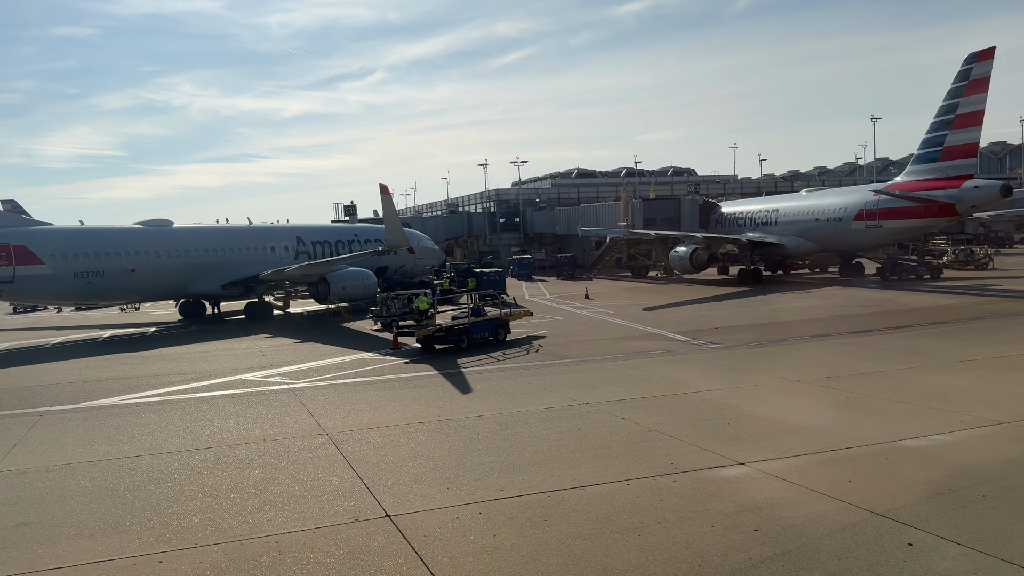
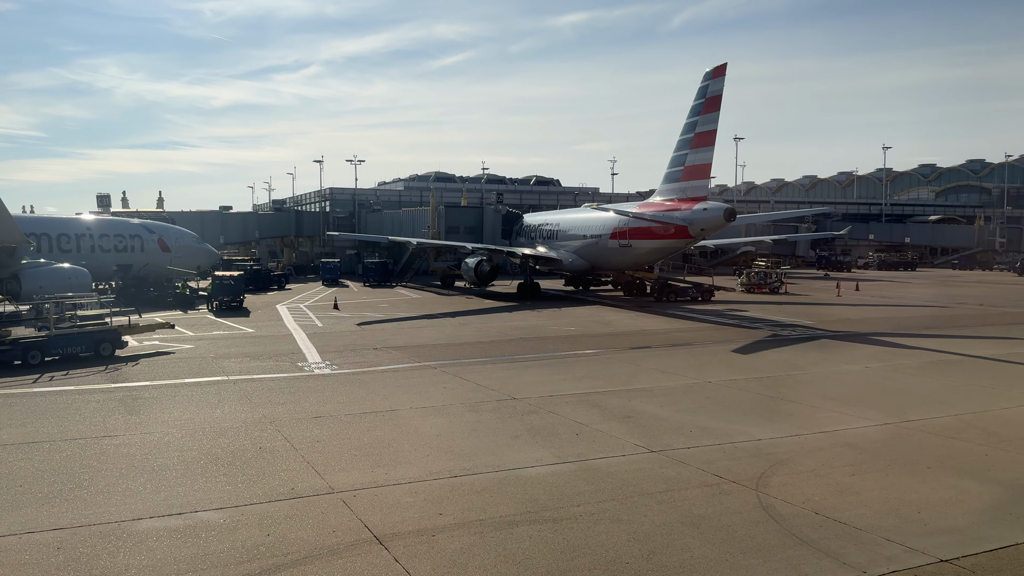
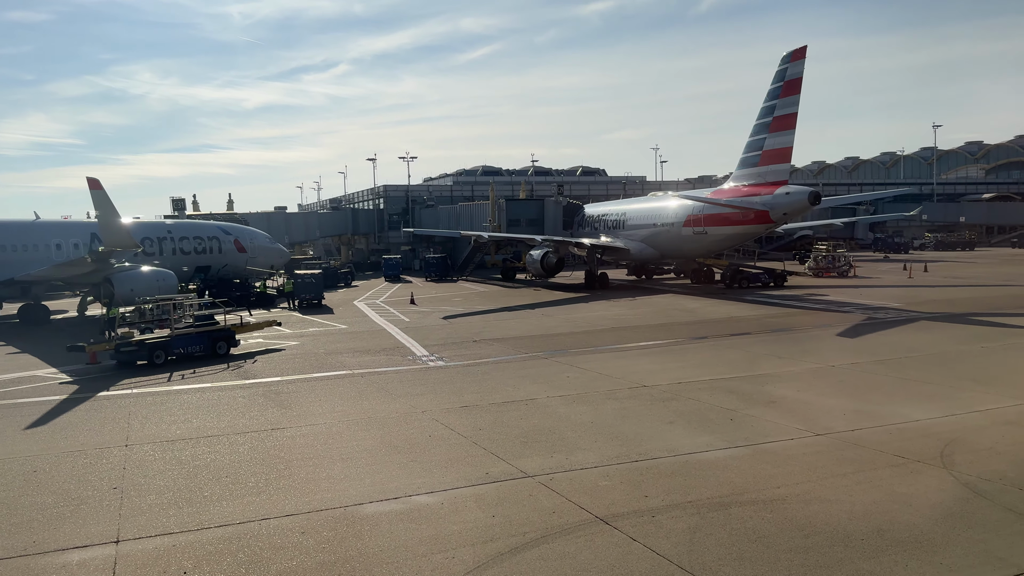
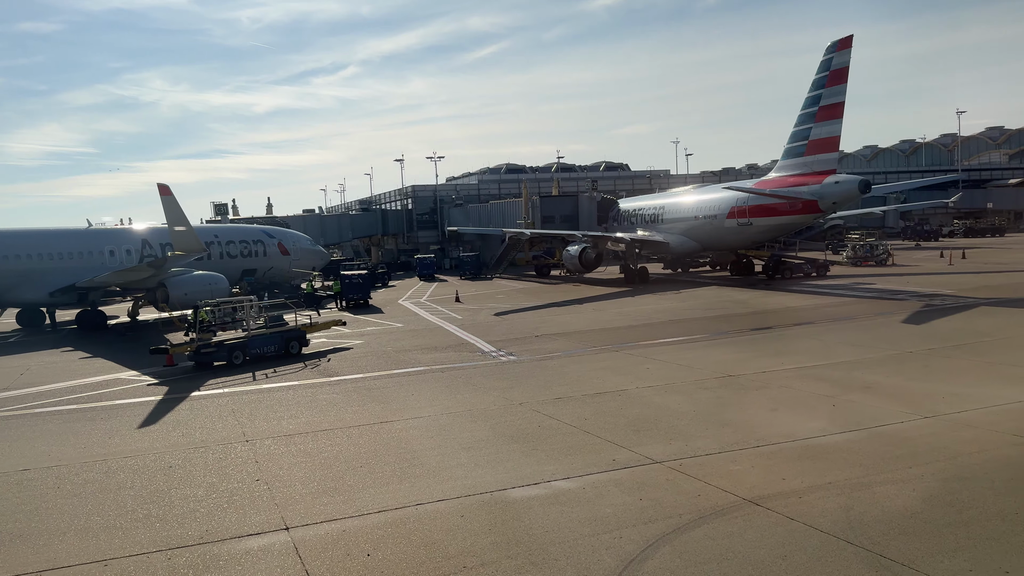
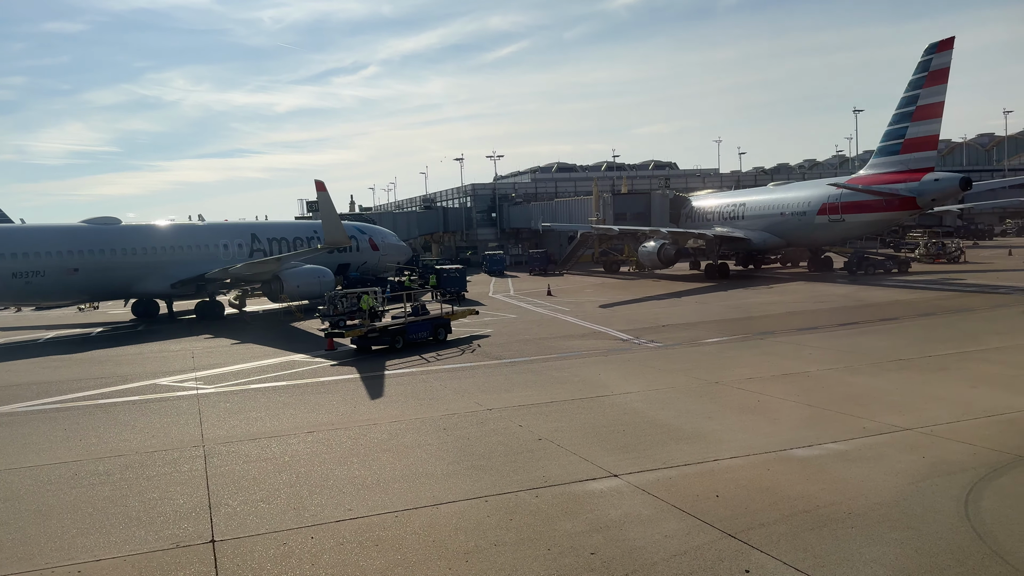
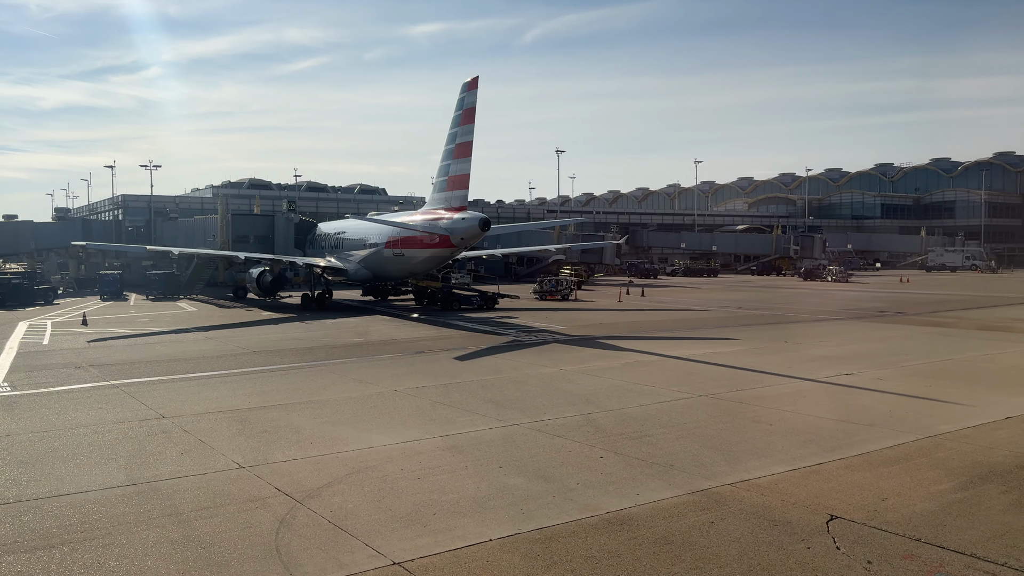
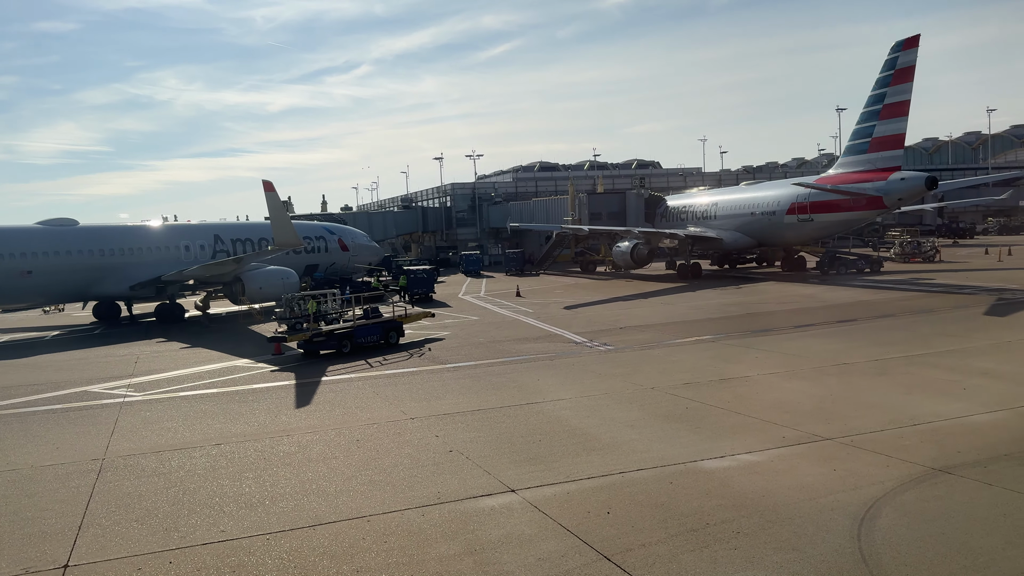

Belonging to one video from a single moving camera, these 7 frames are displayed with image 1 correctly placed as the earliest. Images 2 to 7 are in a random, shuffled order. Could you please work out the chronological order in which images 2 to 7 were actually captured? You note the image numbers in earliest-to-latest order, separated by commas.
5, 7, 4, 3, 2, 6
